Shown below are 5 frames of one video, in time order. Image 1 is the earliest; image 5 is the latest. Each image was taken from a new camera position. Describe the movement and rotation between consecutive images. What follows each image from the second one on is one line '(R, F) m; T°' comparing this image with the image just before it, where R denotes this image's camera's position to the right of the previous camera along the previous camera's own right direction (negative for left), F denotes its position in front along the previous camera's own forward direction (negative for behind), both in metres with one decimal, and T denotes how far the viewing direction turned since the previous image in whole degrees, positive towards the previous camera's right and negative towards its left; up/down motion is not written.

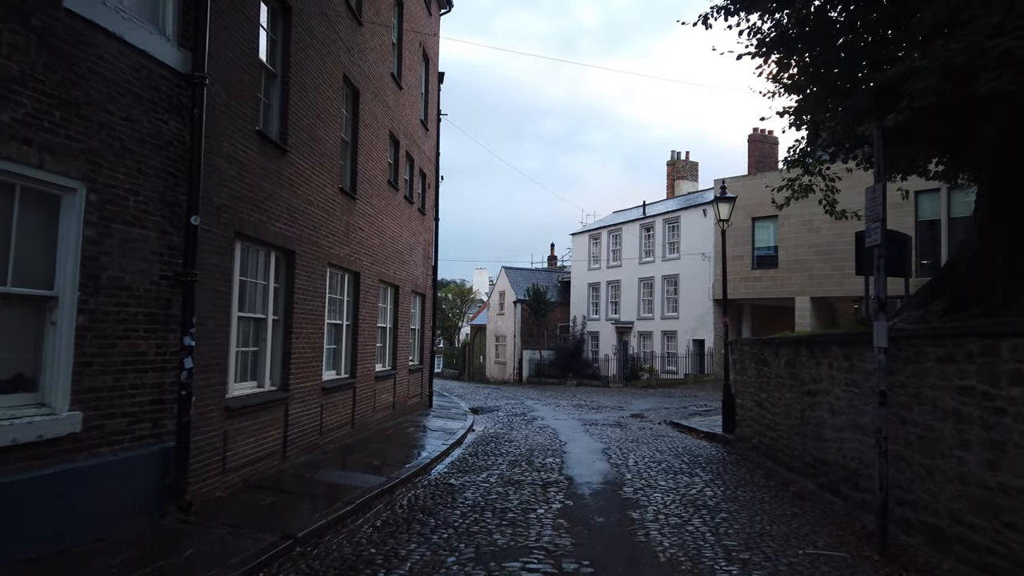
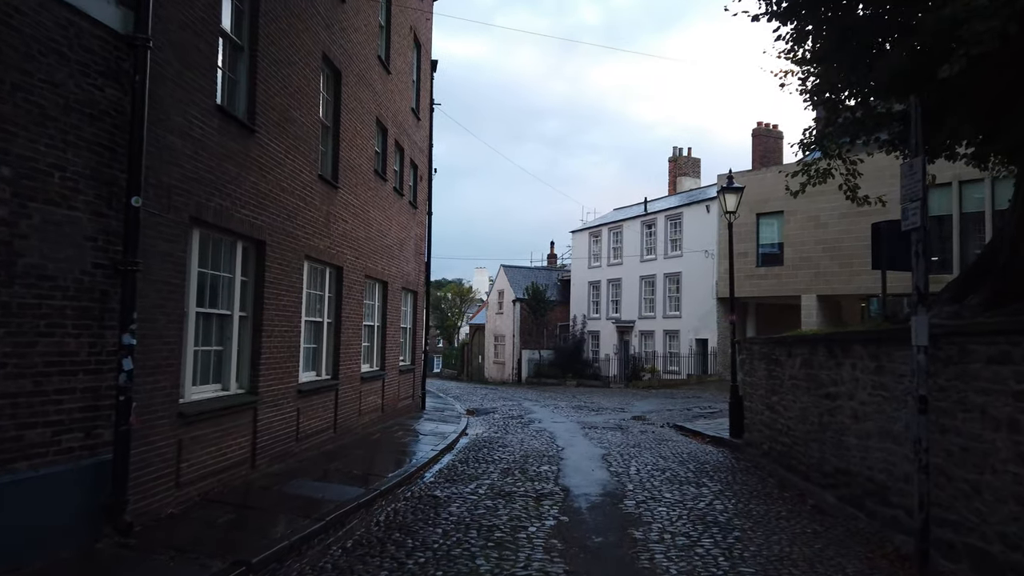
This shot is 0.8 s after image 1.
(+0.1, +0.8) m; 0°
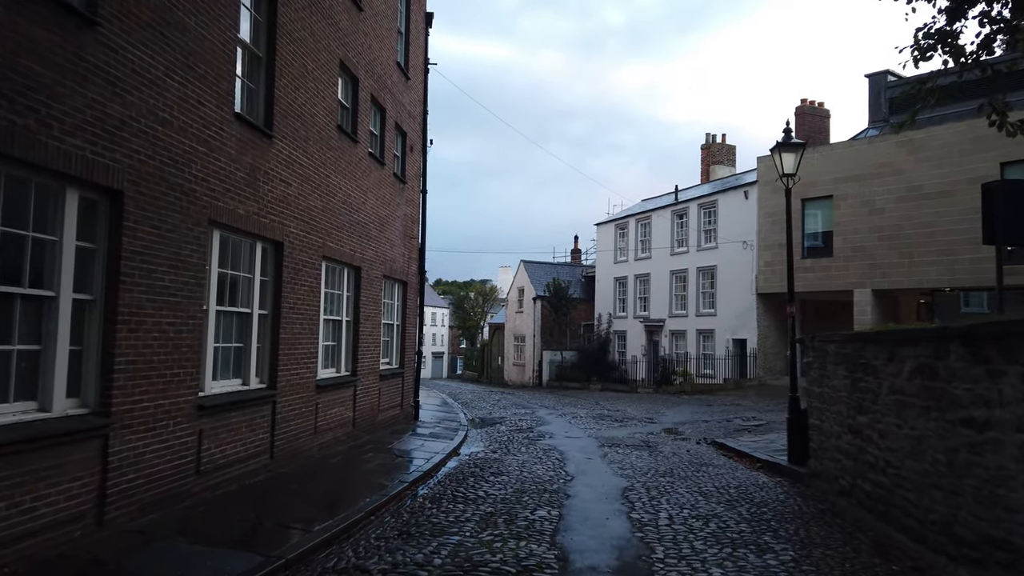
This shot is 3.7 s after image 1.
(+0.5, +2.9) m; -2°
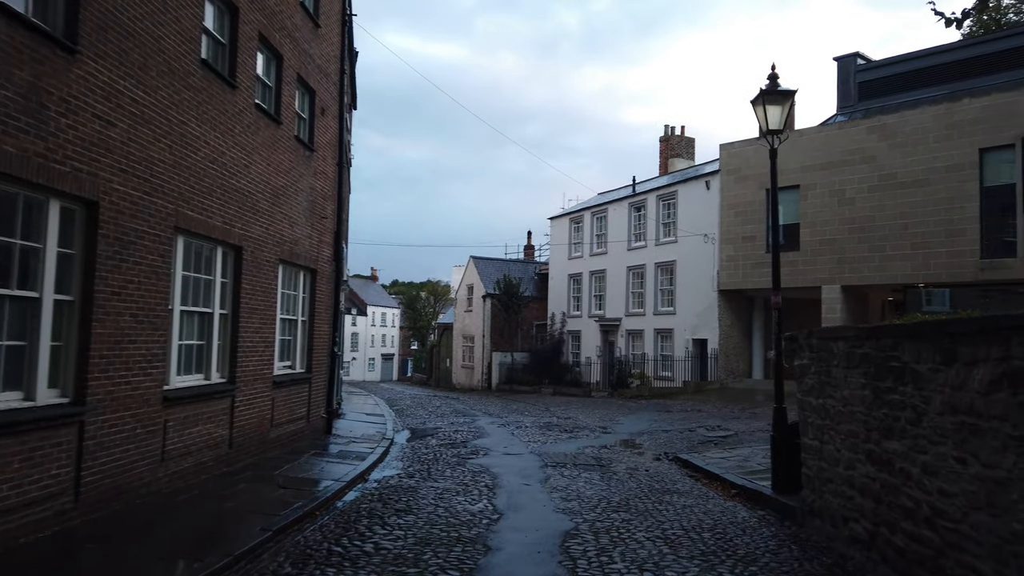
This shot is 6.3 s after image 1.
(+0.5, +2.3) m; +3°
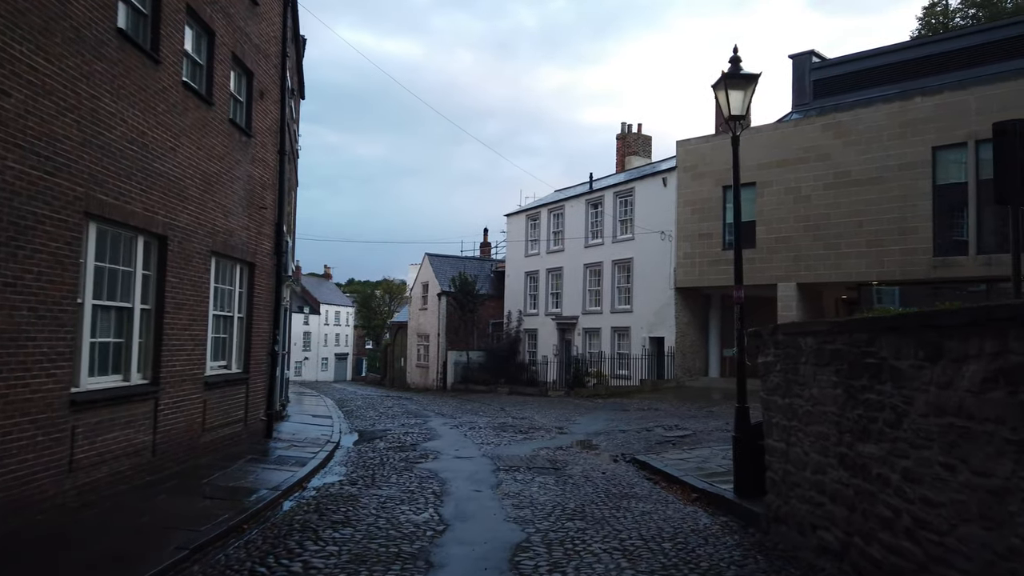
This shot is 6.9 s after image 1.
(+0.1, +0.6) m; +3°
